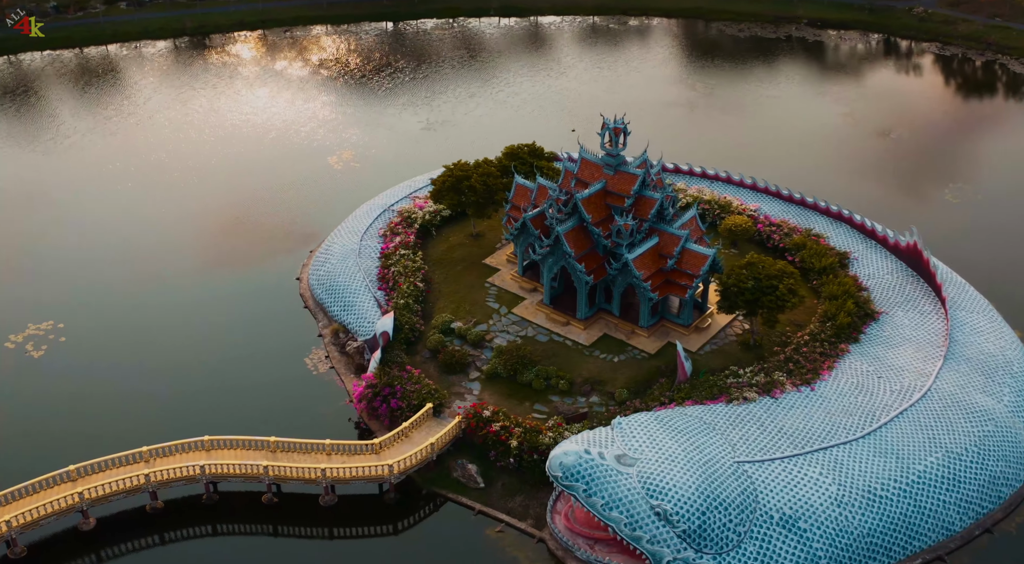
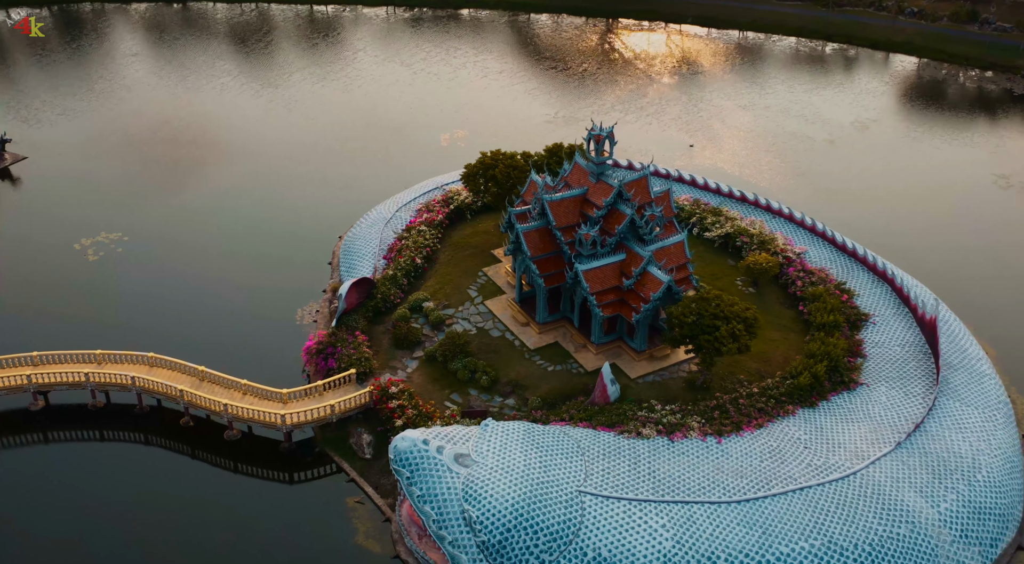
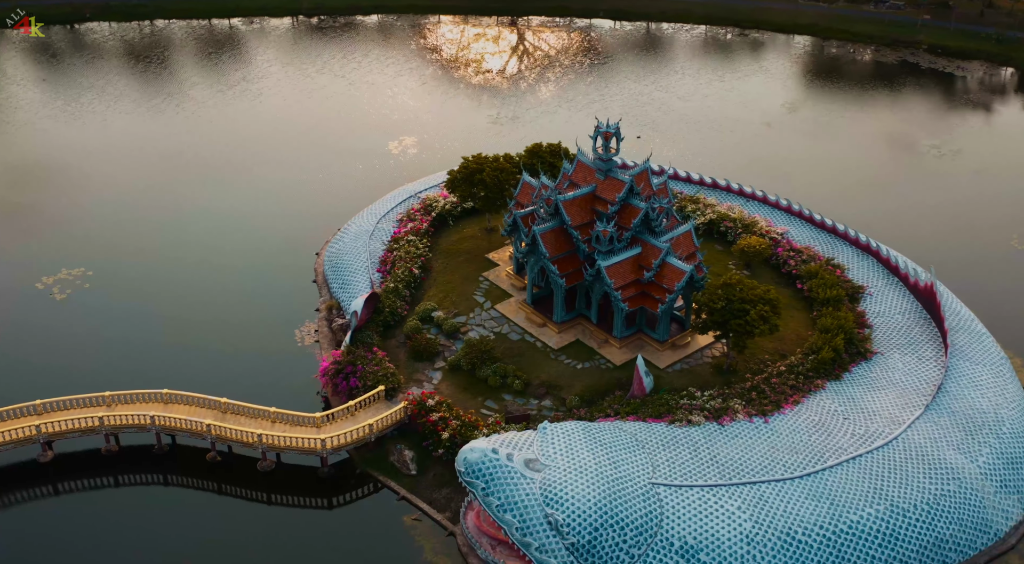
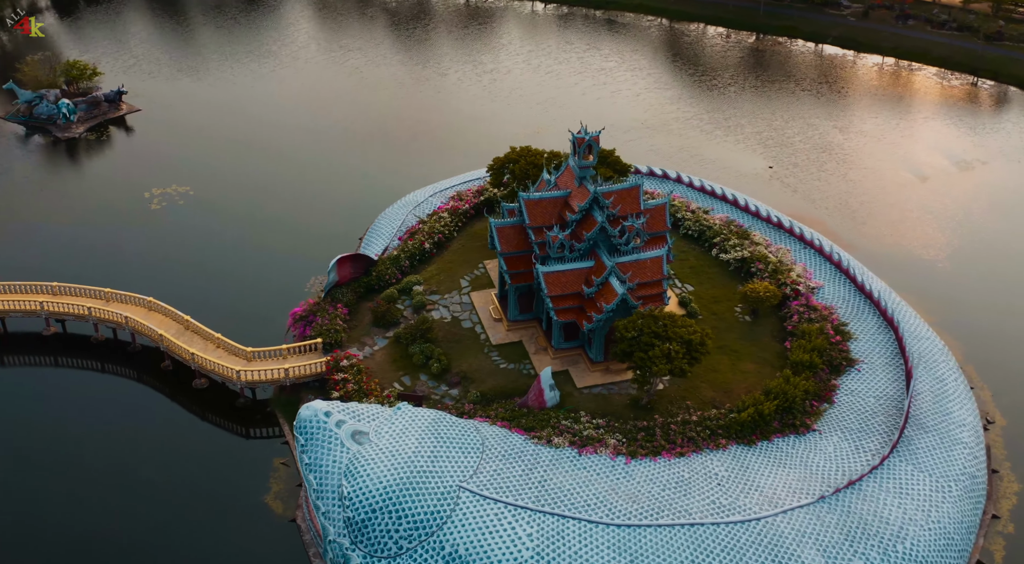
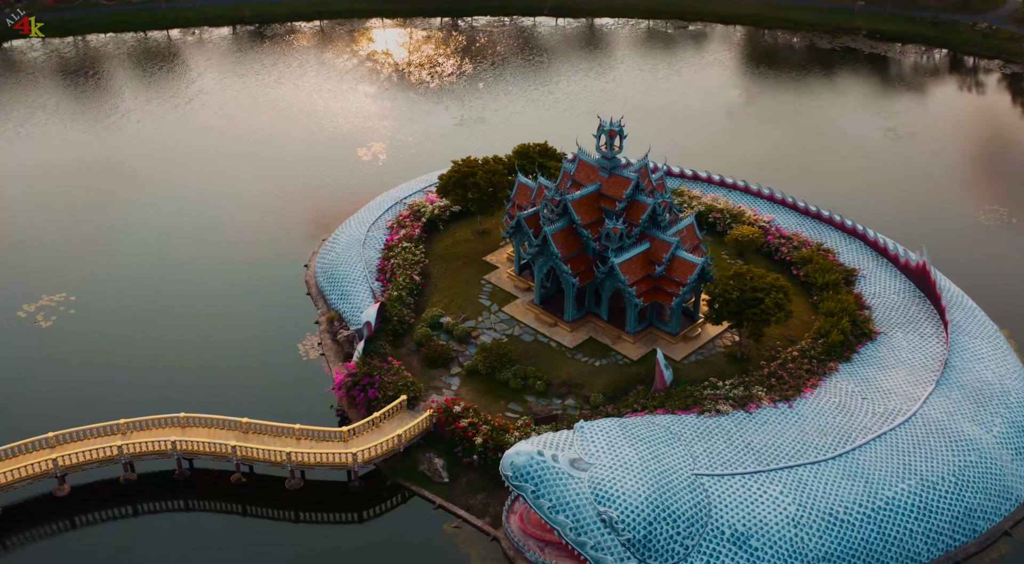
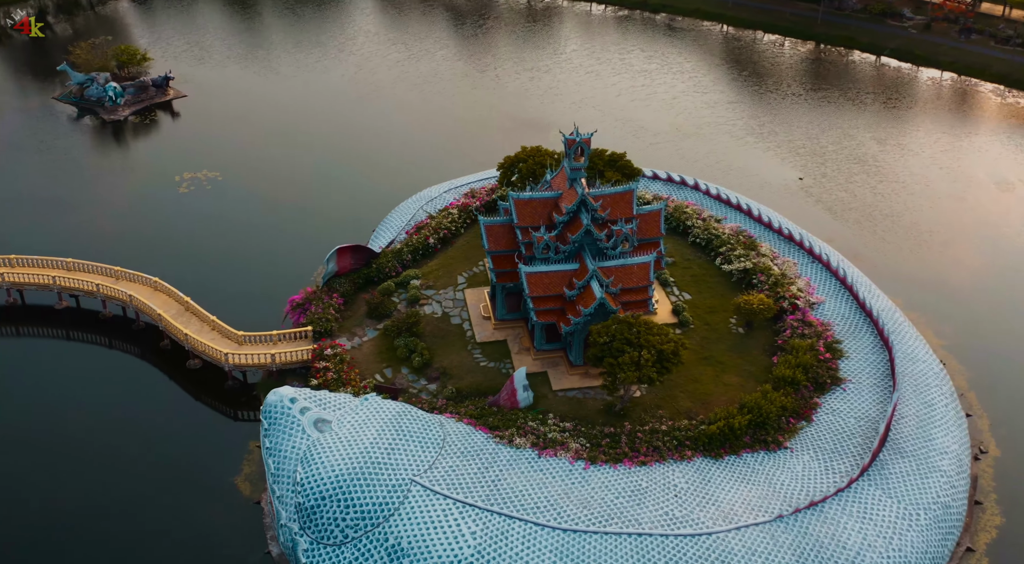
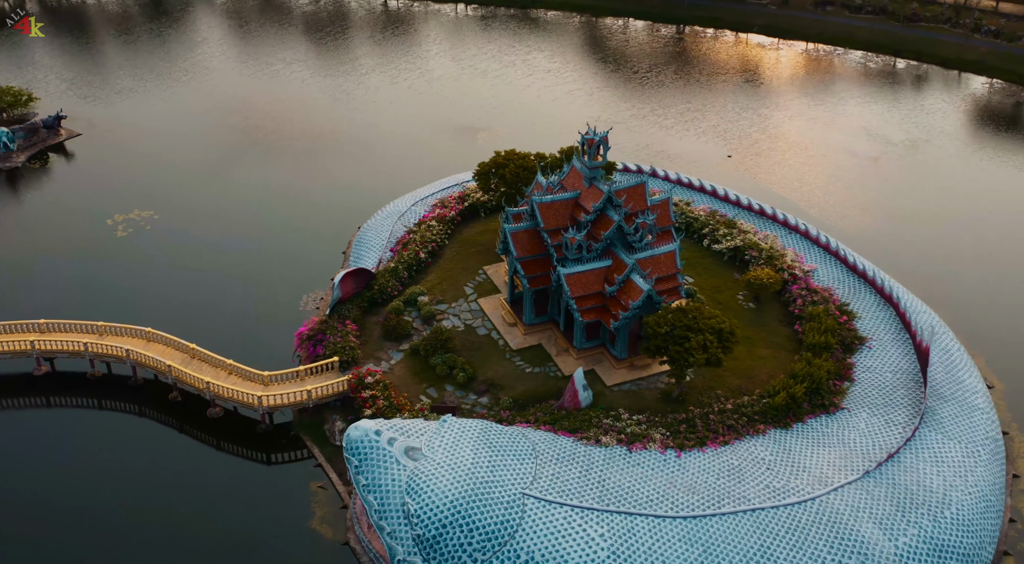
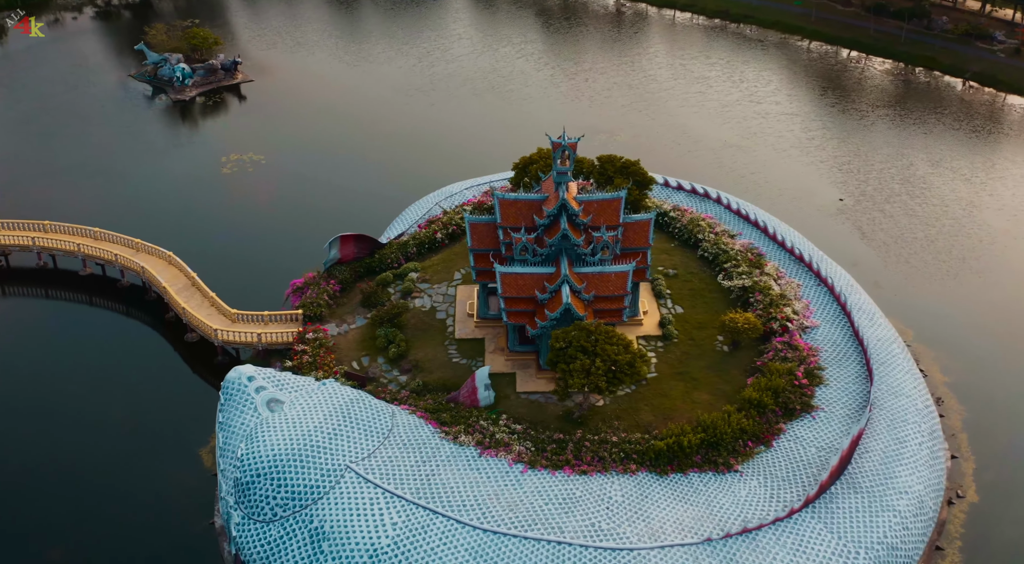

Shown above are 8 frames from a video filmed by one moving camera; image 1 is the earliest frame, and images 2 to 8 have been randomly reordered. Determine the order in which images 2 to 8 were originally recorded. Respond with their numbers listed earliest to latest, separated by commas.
5, 3, 2, 7, 4, 6, 8
